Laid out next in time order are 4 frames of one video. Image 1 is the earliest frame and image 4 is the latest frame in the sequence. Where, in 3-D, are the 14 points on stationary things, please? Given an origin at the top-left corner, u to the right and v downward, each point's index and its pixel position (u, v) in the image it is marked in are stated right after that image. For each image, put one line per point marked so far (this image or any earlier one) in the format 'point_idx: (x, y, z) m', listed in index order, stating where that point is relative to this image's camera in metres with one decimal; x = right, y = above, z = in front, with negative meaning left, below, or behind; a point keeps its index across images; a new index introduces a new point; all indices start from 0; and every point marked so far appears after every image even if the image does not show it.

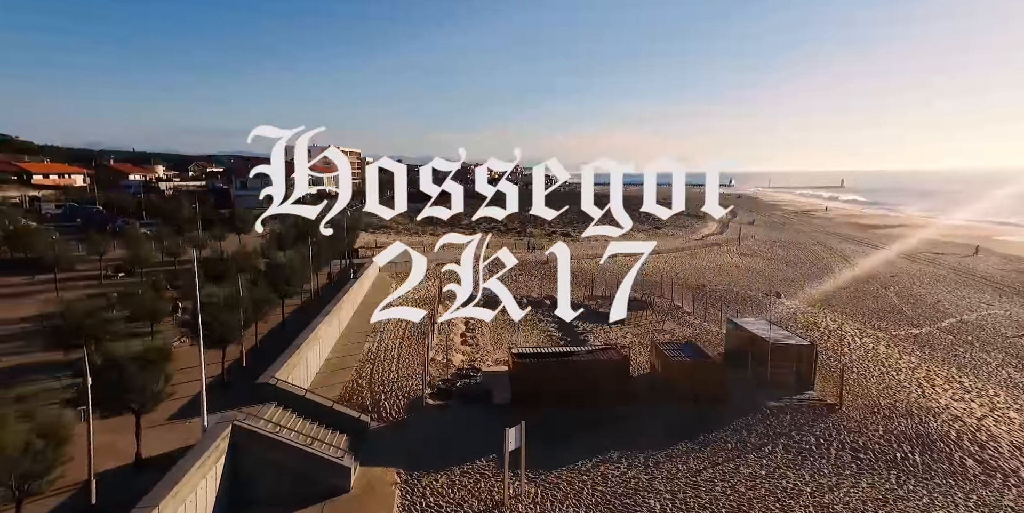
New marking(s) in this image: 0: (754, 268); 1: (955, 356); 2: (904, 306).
0: (+9.1, -0.4, +18.8) m
1: (+10.8, -2.4, +12.3) m
2: (+12.6, -1.4, +16.4) m
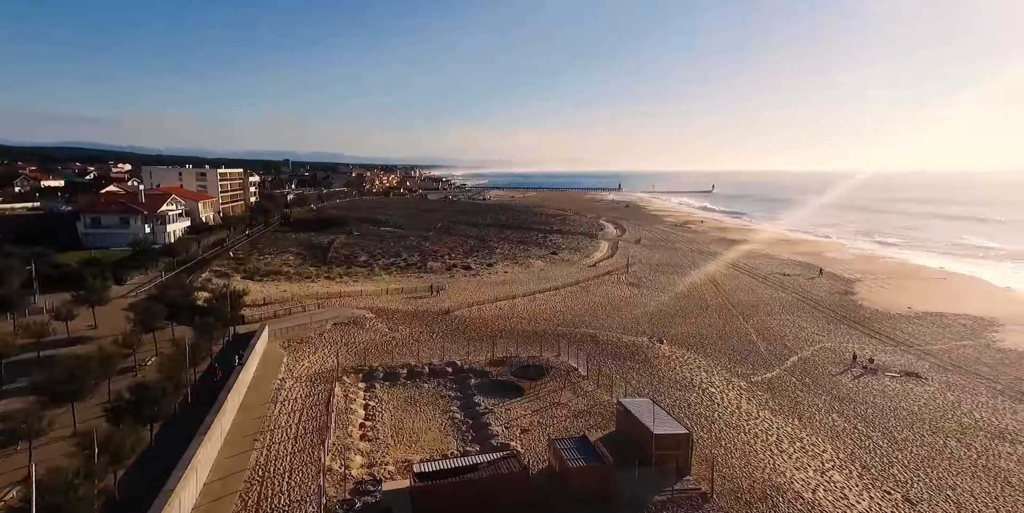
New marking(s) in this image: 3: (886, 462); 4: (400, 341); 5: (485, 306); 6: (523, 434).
0: (+5.2, -1.8, +20.2) m
1: (+8.1, -4.2, +14.4) m
2: (+9.1, -3.1, +18.7) m
3: (+9.0, -4.9, +12.2) m
4: (-2.8, -2.1, +12.7) m
5: (-0.8, -1.6, +16.1) m
6: (+0.2, -3.5, +9.9) m
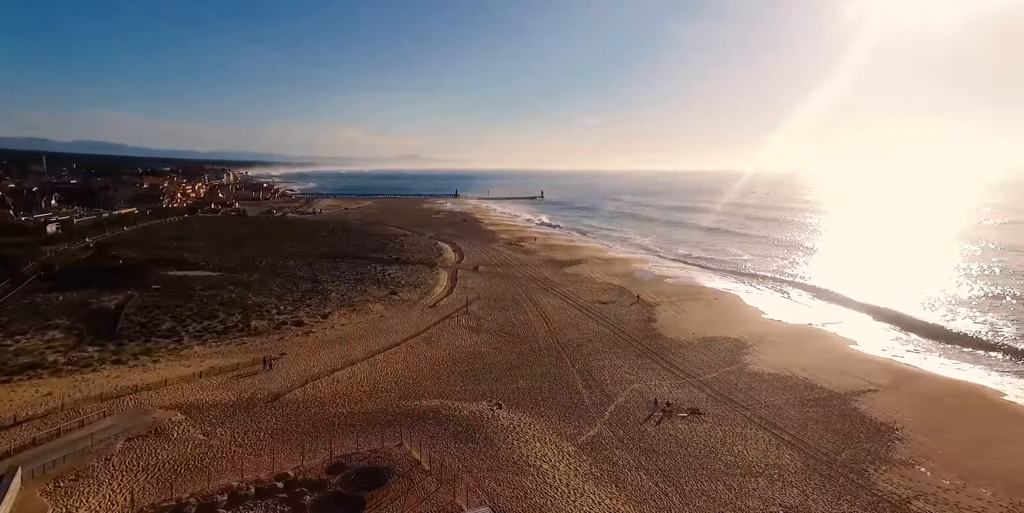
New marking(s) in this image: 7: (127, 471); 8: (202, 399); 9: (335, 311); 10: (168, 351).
0: (-1.3, -3.9, +20.7) m
1: (+3.2, -6.7, +16.2) m
2: (+2.8, -5.4, +20.6) m
3: (+4.7, -7.5, +14.4) m
4: (-6.4, -4.2, +11.0) m
5: (-5.6, -3.6, +14.9) m
6: (-2.7, -5.8, +9.4) m
7: (-7.5, -4.1, +9.8) m
8: (-7.7, -3.5, +12.5) m
9: (-6.8, -2.1, +19.4) m
10: (-9.7, -2.6, +14.3) m
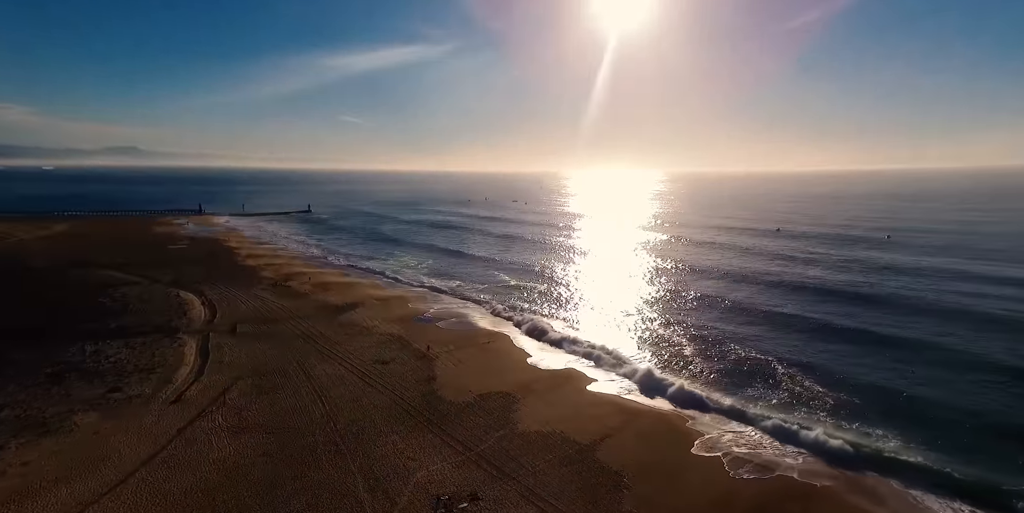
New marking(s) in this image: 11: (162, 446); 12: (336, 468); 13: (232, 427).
0: (-9.1, -7.1, +17.1) m
1: (-3.3, -10.3, +15.0) m
2: (-5.5, -8.9, +18.8) m
3: (-1.2, -11.2, +14.1) m
4: (-9.4, -7.1, +6.1) m
5: (-10.4, -6.5, +10.0) m
6: (-5.5, -8.9, +6.3) m
7: (-9.9, -6.9, +4.6) m
8: (-11.2, -6.2, +7.0) m
9: (-13.4, -4.9, +13.6) m
10: (-13.7, -5.2, +7.7) m
11: (-11.4, -6.0, +16.4) m
12: (-6.7, -8.3, +19.1) m
13: (-10.3, -6.4, +19.1) m
